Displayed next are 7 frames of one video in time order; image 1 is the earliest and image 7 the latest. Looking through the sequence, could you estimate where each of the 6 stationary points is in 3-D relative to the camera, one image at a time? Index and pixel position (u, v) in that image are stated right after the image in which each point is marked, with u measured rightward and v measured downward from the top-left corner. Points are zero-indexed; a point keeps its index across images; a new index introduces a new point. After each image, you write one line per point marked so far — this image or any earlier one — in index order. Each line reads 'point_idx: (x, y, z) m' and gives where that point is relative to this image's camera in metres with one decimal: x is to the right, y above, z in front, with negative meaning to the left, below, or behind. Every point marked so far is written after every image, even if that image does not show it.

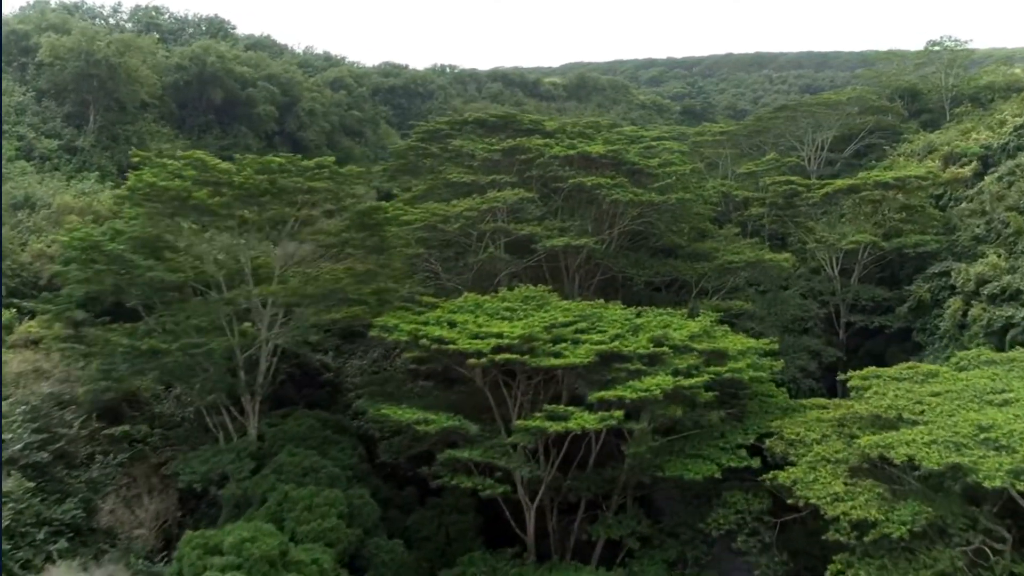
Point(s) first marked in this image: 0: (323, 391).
0: (-3.8, -2.1, +18.3) m
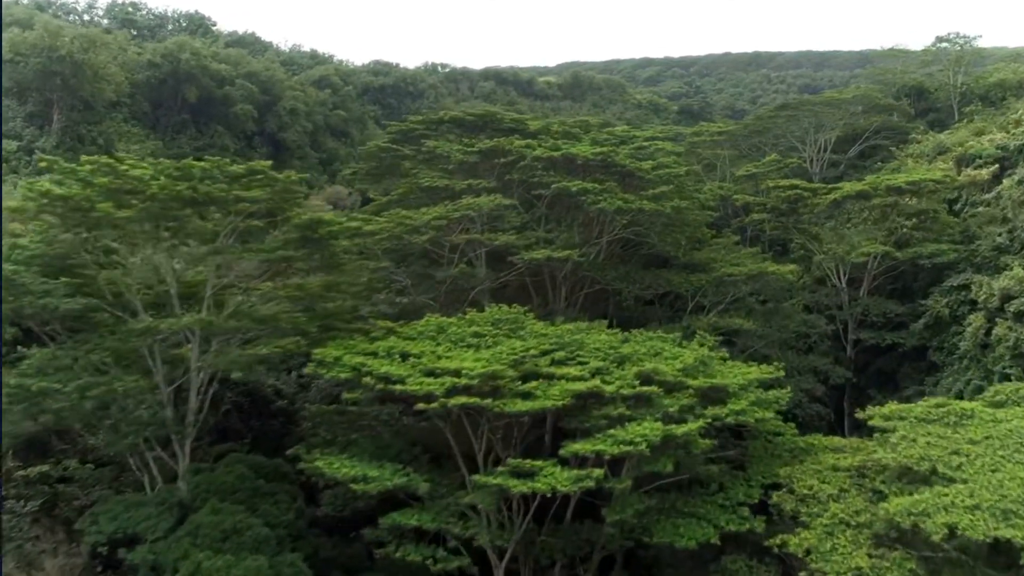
0: (-4.2, -2.4, +16.3) m
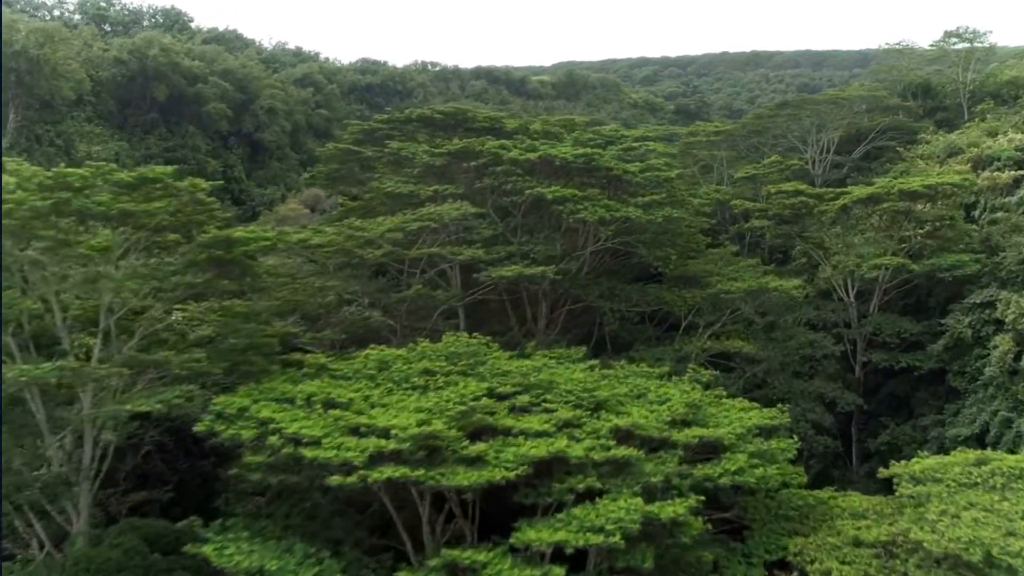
0: (-4.8, -2.7, +14.3) m
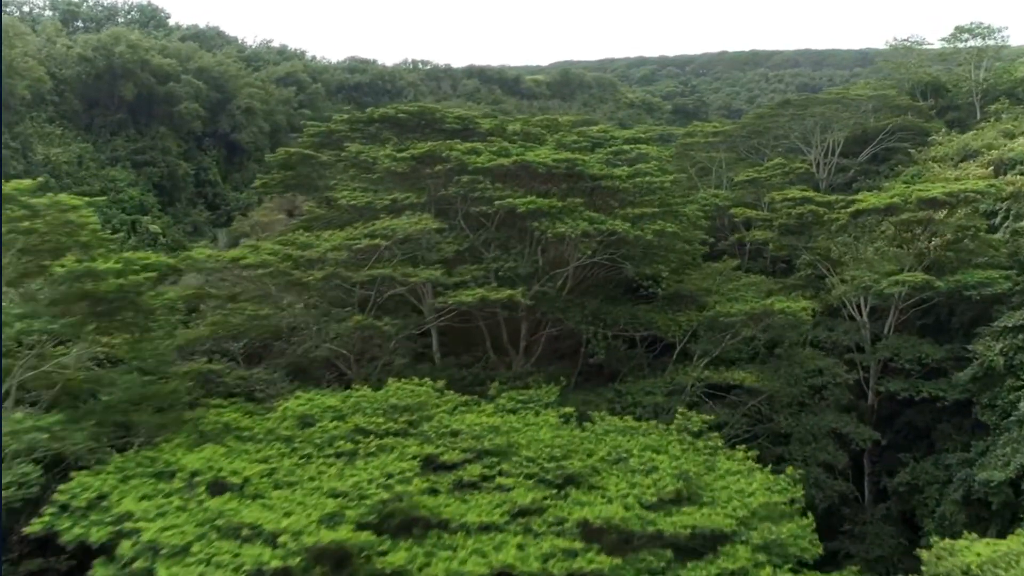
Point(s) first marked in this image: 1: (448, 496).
0: (-5.3, -3.1, +12.2) m
1: (-0.5, -1.7, +7.7) m
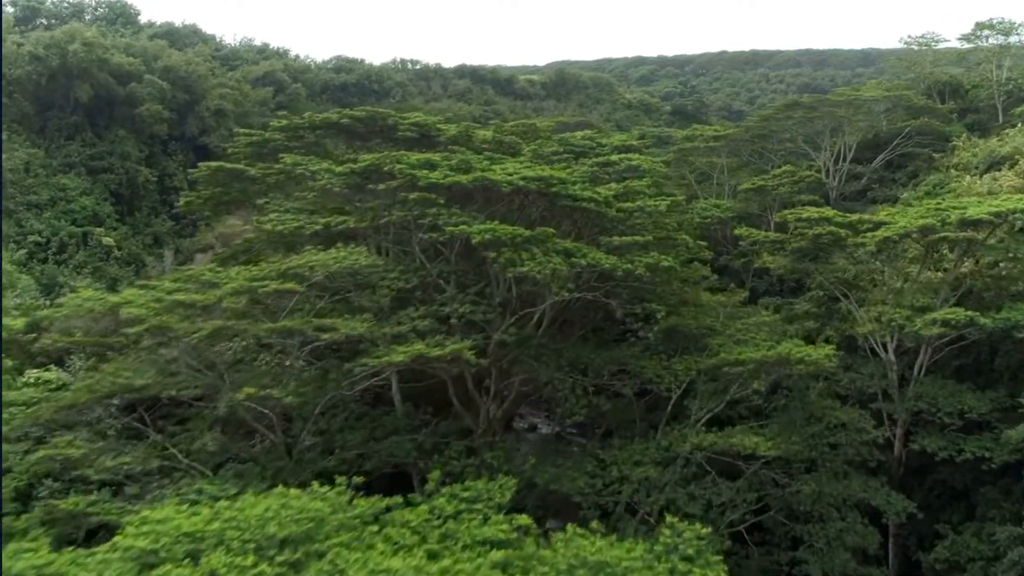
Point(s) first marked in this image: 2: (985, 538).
0: (-5.8, -3.7, +9.5) m
1: (-1.1, -2.3, +5.0) m
2: (+7.3, -3.8, +14.1) m
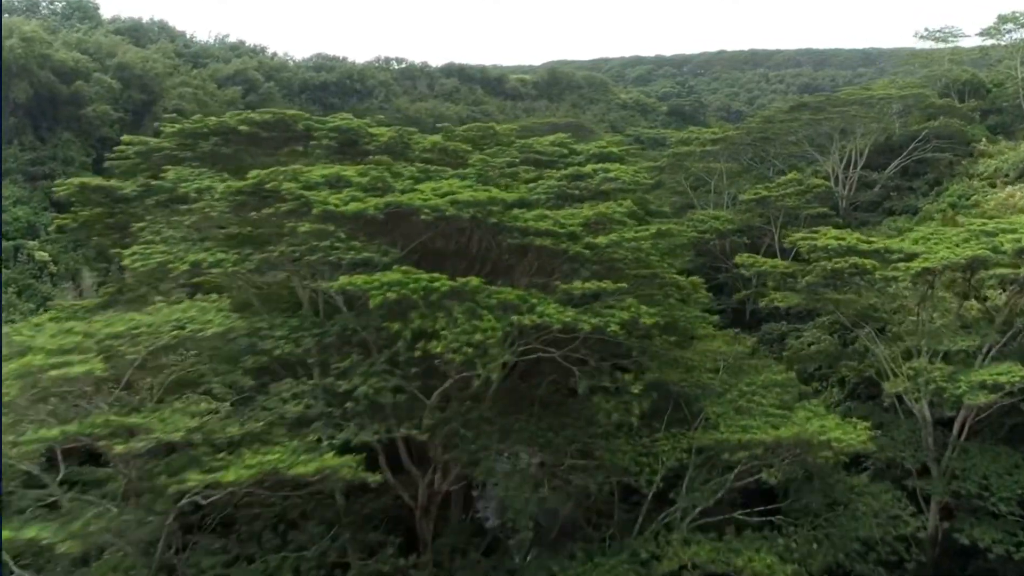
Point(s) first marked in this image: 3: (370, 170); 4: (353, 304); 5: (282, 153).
0: (-6.5, -4.3, +6.5) m
1: (-1.8, -2.9, +2.0) m
2: (+6.6, -4.4, +11.1) m
3: (-1.7, +1.4, +10.8) m
4: (-1.4, 0.0, +9.4) m
5: (-3.1, +1.8, +12.3) m
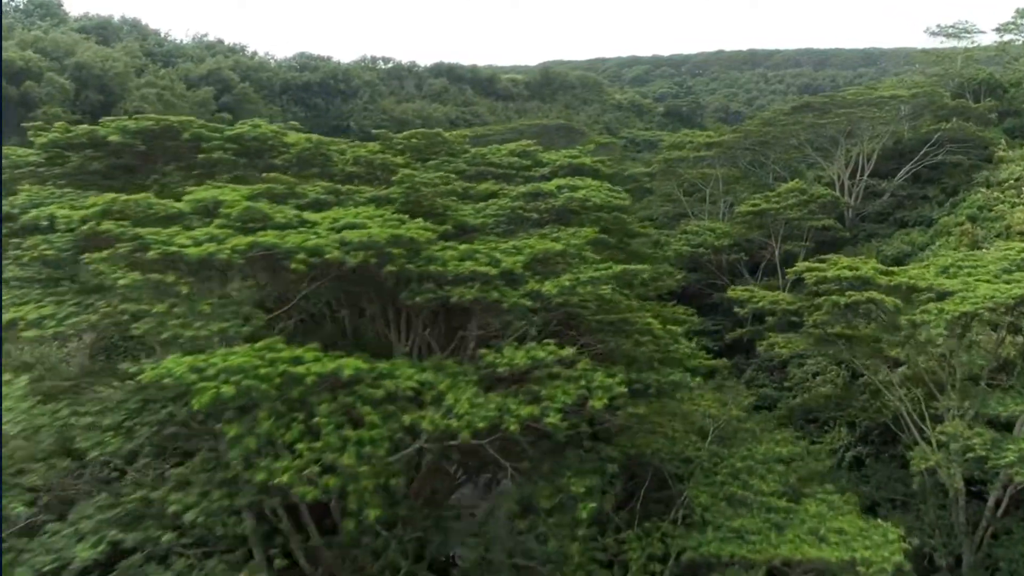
0: (-7.2, -4.8, +4.2) m
1: (-2.4, -3.4, -0.3) m
2: (+5.9, -4.9, +8.8) m
3: (-2.3, +0.9, +8.5) m
4: (-2.1, -0.5, +7.1) m
5: (-3.7, +1.3, +10.0) m
